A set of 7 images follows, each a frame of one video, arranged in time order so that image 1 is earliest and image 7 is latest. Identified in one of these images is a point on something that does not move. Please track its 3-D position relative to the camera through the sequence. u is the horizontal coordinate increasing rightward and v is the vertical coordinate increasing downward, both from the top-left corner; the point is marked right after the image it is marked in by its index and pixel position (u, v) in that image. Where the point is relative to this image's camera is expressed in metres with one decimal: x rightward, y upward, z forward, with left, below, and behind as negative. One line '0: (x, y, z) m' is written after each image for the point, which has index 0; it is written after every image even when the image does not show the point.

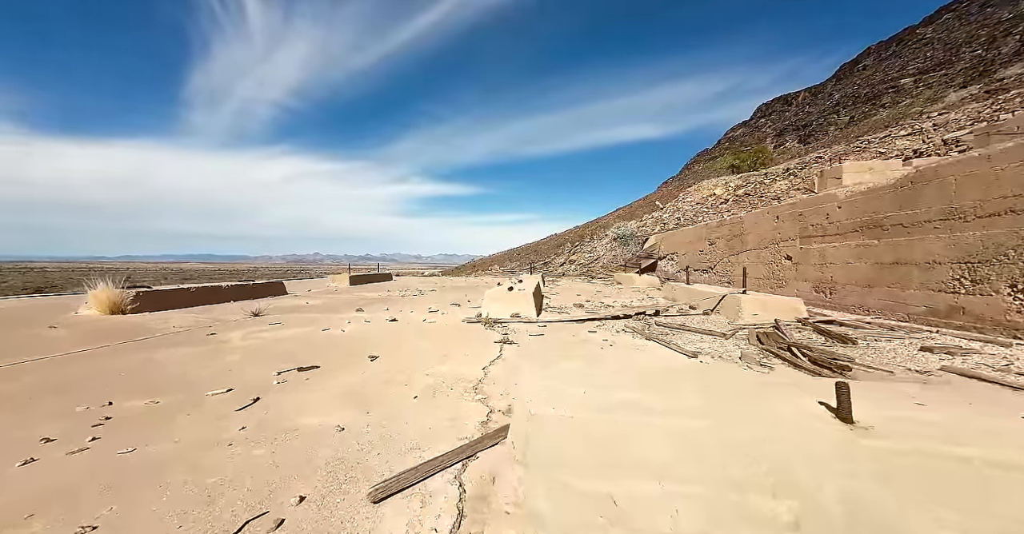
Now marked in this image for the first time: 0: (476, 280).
0: (-1.6, -0.7, +14.8) m
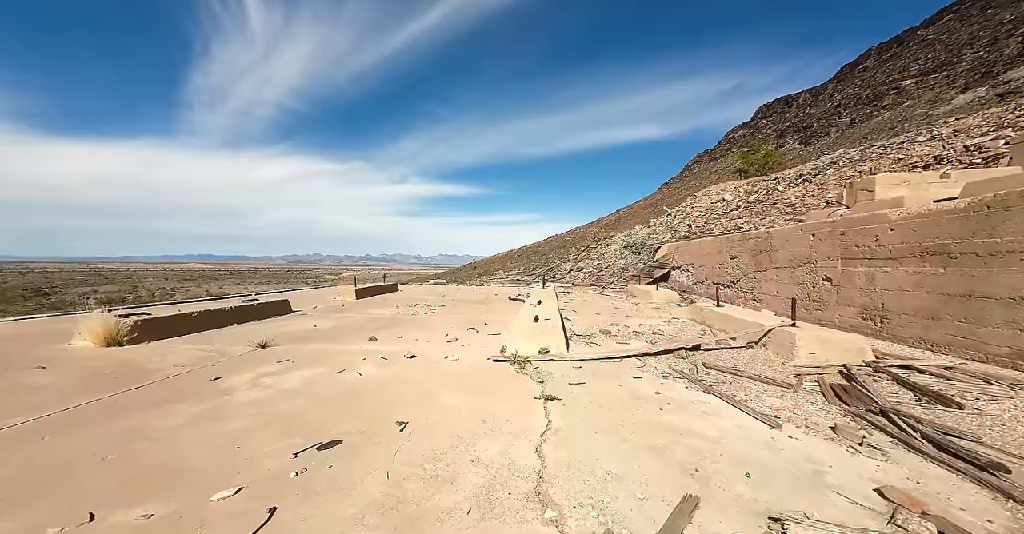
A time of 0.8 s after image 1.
0: (-1.1, -1.2, +14.4) m
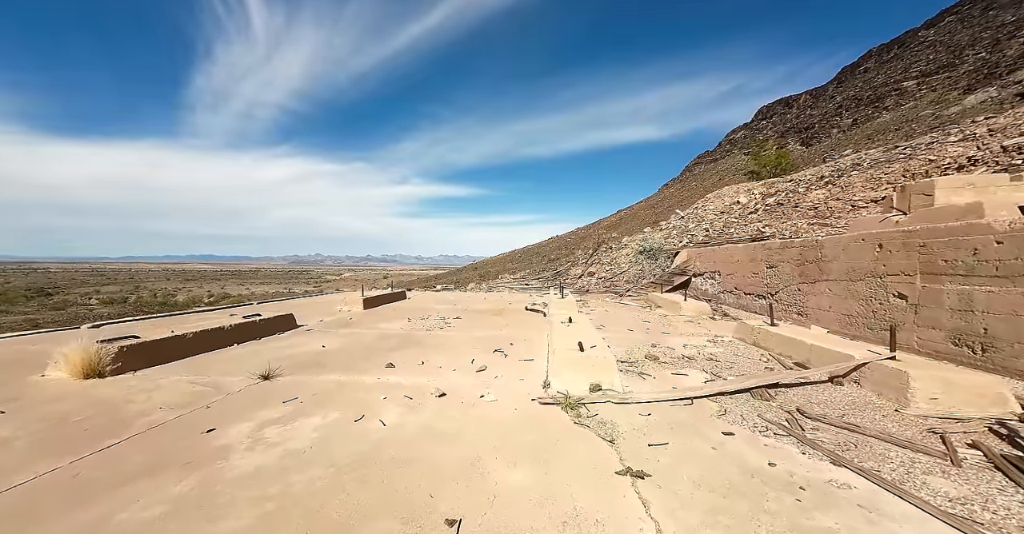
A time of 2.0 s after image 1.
0: (-0.6, -1.5, +13.7) m
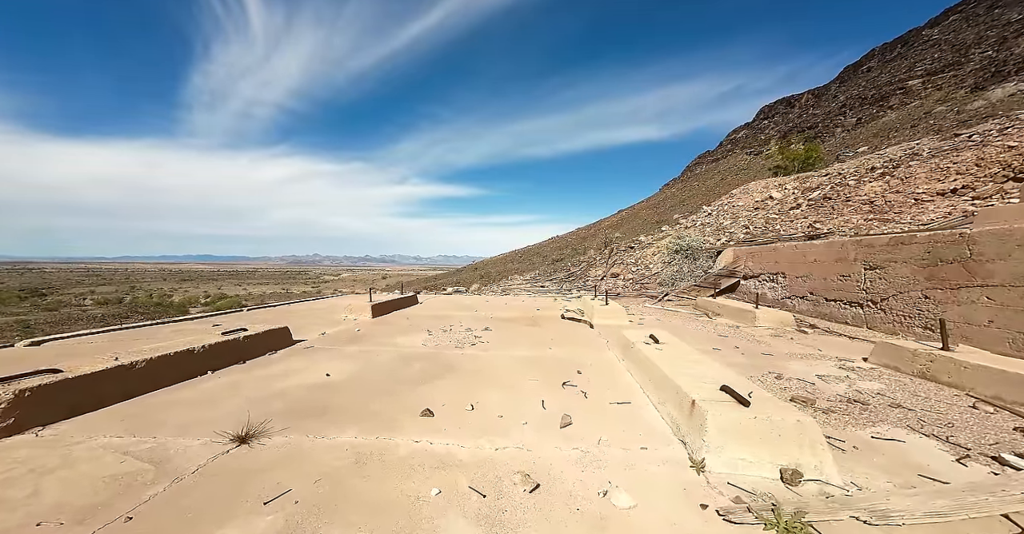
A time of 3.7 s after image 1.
0: (+0.4, -1.5, +12.1) m
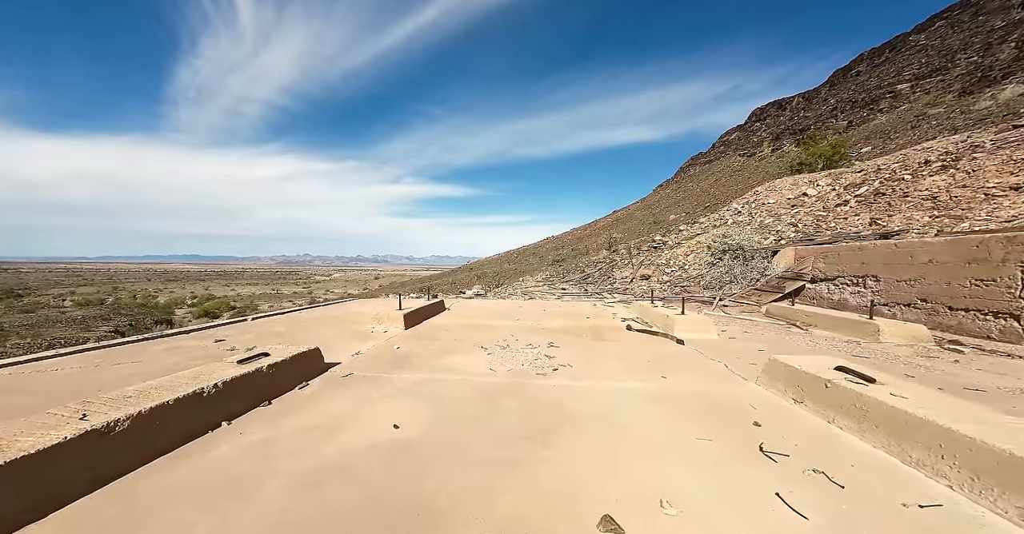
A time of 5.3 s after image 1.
0: (+1.9, -1.6, +10.6) m
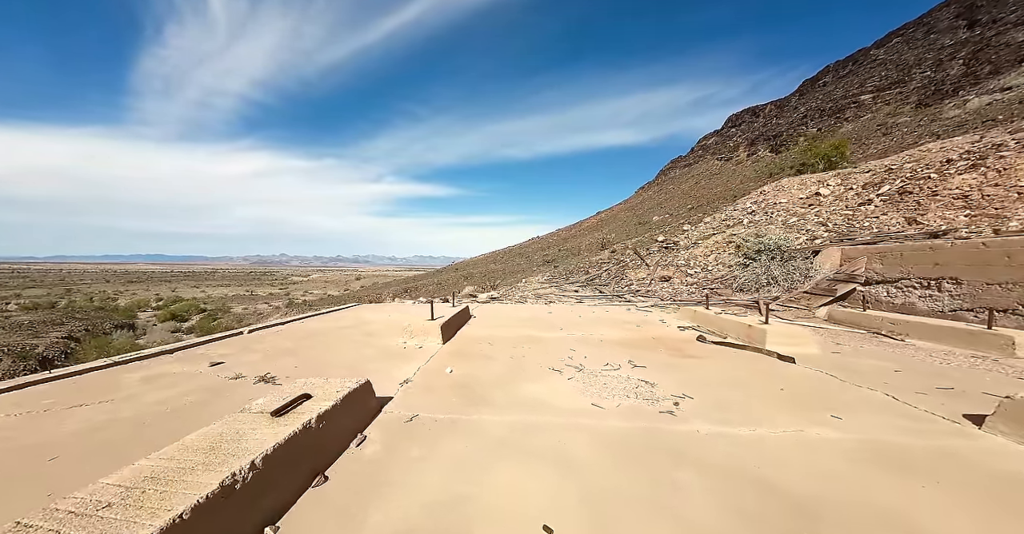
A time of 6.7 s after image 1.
0: (+3.1, -1.6, +9.4) m
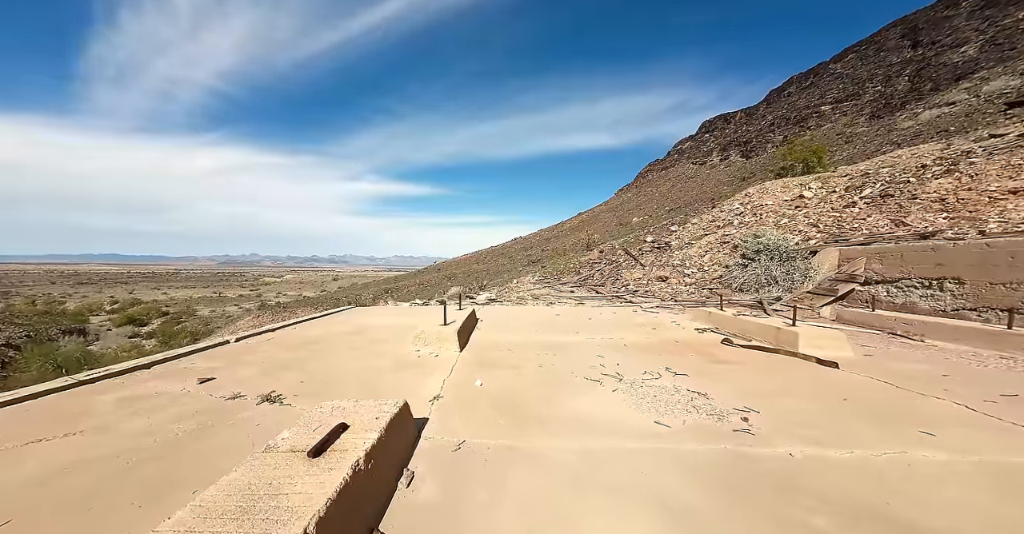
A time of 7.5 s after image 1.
0: (+3.4, -1.6, +9.1) m
